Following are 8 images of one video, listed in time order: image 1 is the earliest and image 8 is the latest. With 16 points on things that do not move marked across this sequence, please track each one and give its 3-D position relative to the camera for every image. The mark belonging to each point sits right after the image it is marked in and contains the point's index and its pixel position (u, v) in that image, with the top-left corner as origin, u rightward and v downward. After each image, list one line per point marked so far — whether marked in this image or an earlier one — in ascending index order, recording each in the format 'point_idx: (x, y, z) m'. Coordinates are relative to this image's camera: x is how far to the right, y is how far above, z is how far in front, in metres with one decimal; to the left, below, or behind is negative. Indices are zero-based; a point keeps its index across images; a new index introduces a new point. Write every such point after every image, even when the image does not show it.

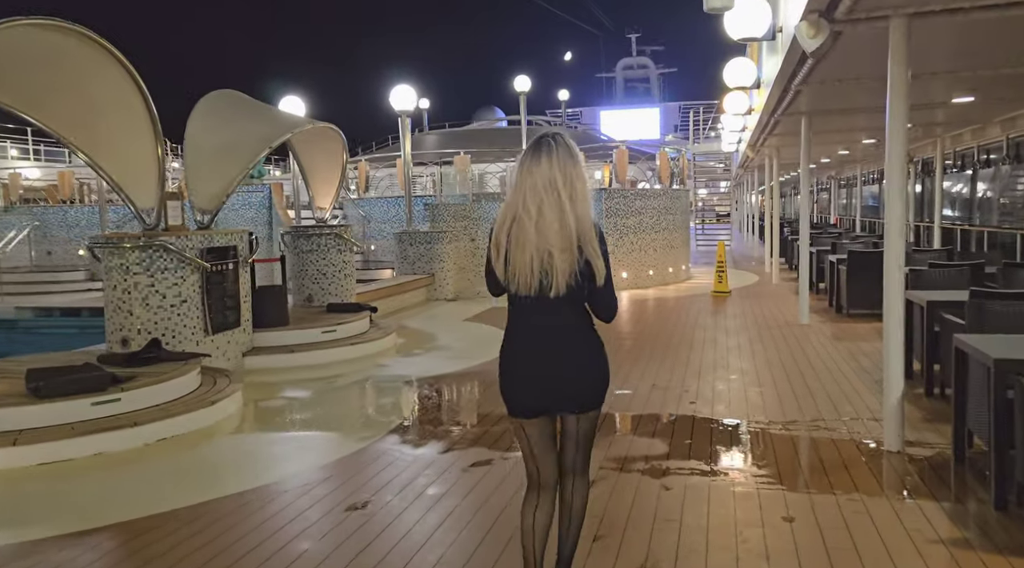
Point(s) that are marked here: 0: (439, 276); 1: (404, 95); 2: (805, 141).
0: (-1.2, +0.1, +11.9) m
1: (-1.8, +3.2, +11.6) m
2: (+3.5, +1.7, +8.5) m
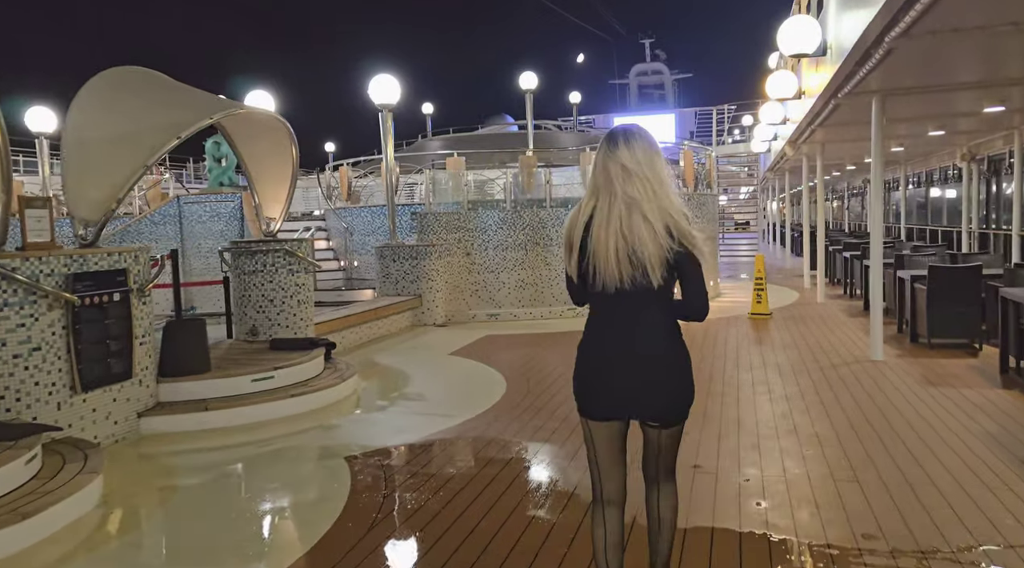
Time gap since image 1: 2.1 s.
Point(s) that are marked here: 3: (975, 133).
0: (-1.2, -0.2, +10.2) m
1: (-1.8, +2.8, +10.0) m
2: (+3.5, +1.4, +6.7) m
3: (+7.2, +2.3, +10.8) m
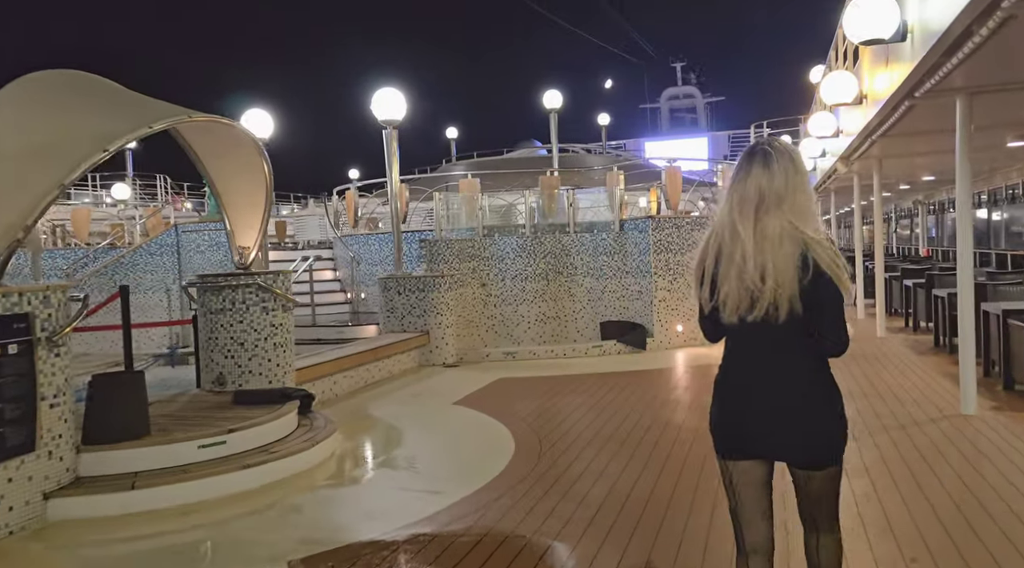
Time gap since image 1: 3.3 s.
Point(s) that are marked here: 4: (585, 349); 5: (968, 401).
0: (-1.0, -0.6, +9.2) m
1: (-1.6, +2.4, +9.1) m
2: (+3.5, +1.1, +5.5) m
3: (+7.4, +1.9, +9.4) m
4: (+1.0, -0.8, +9.3) m
5: (+3.7, -0.9, +5.7) m
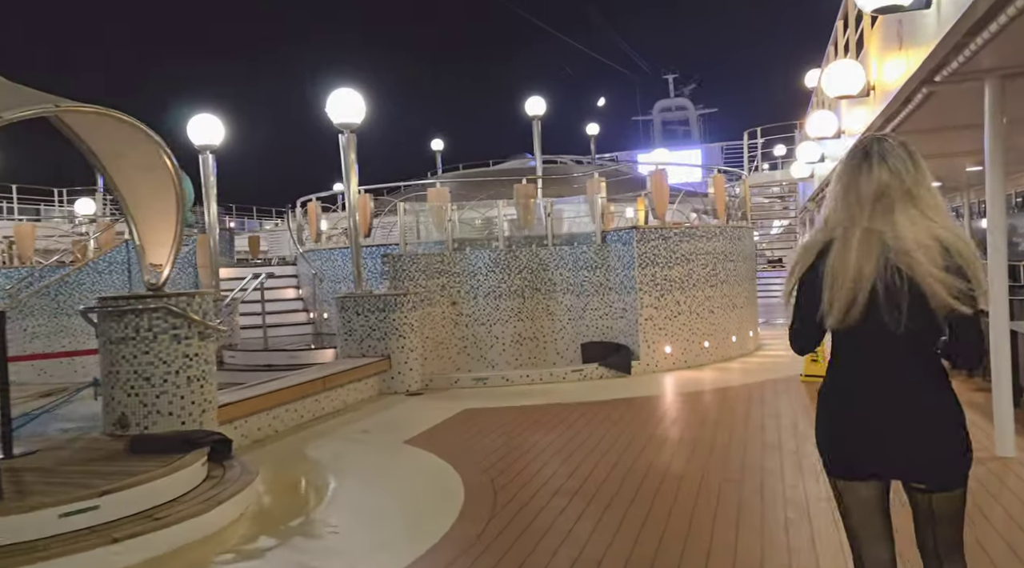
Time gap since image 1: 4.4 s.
0: (-1.3, -0.9, +8.3) m
1: (-1.9, +2.2, +8.2) m
2: (+3.2, +1.0, +4.6) m
3: (+7.1, +1.7, +8.6) m
4: (+0.6, -1.1, +8.4) m
5: (+3.4, -1.1, +4.8) m
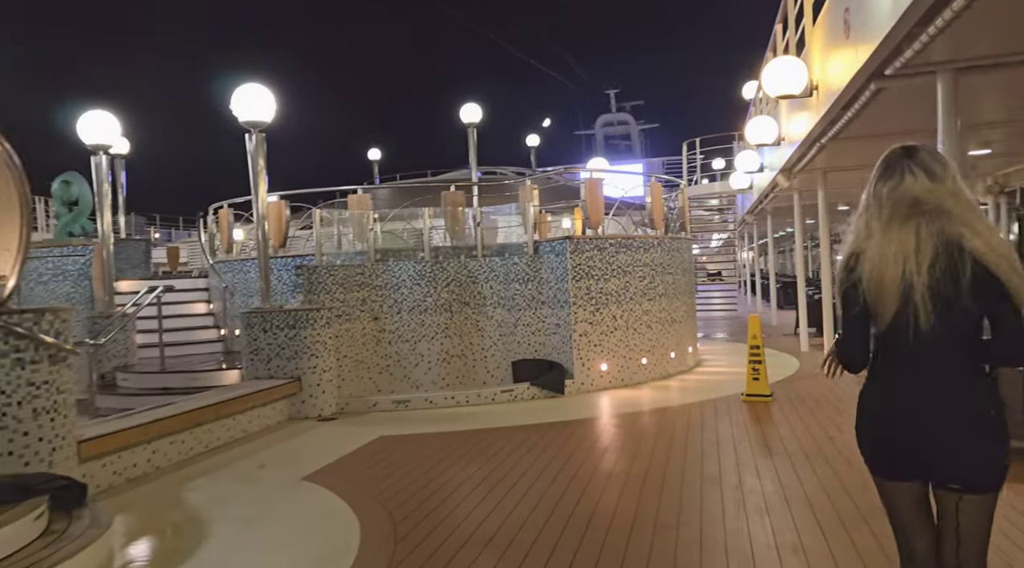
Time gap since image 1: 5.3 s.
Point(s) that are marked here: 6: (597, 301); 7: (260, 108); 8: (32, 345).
0: (-2.2, -1.0, +7.5) m
1: (-2.7, +2.0, +7.5) m
2: (+2.6, +0.9, +4.3) m
3: (+6.2, +1.6, +8.6) m
4: (-0.2, -1.2, +7.8) m
5: (+2.8, -1.1, +4.4) m
6: (+1.0, -0.2, +8.2) m
7: (-2.7, +1.9, +7.5) m
8: (-3.0, -0.4, +4.3) m
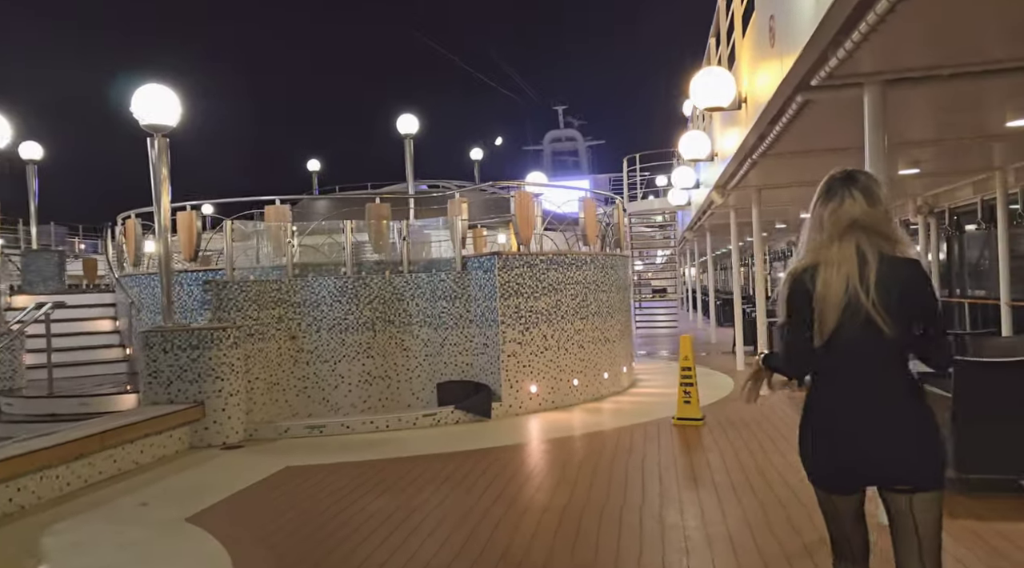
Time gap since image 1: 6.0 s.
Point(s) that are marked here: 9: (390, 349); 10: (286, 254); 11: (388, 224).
0: (-2.9, -1.2, +6.9) m
1: (-3.5, +1.8, +6.9) m
2: (+2.1, +0.8, +4.1) m
3: (+5.3, +1.3, +8.7) m
4: (-1.0, -1.4, +7.3) m
5: (+2.2, -1.3, +4.2) m
6: (+0.2, -0.4, +7.8) m
7: (-3.5, +1.7, +7.0) m
8: (-3.5, -0.5, +3.7) m
9: (-1.4, -0.8, +8.1) m
10: (-2.6, +0.3, +8.1) m
11: (-1.5, +0.7, +8.3) m
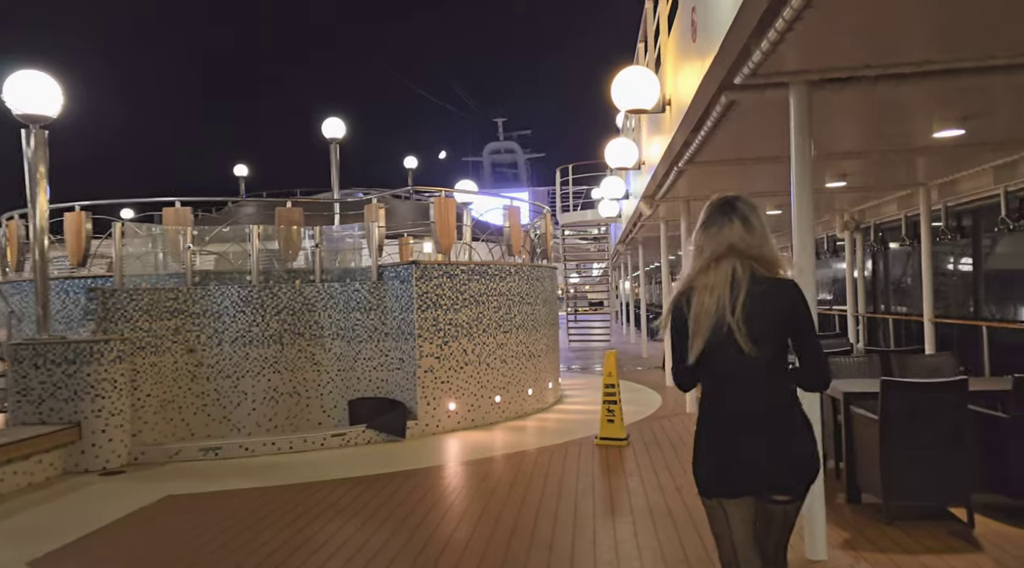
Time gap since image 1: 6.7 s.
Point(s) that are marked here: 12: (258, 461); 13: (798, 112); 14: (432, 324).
0: (-3.7, -1.3, +6.2) m
1: (-4.2, +1.8, +6.2) m
2: (+1.5, +0.7, +3.9) m
3: (+4.4, +1.1, +8.7) m
4: (-1.8, -1.5, +6.8) m
5: (+1.7, -1.4, +4.0) m
6: (-0.7, -0.5, +7.4) m
7: (-4.2, +1.7, +6.3) m
8: (-4.0, -0.5, +3.0) m
9: (-2.3, -0.9, +7.6) m
10: (-3.5, +0.3, +7.4) m
11: (-2.3, +0.6, +7.7) m
12: (-2.4, -1.6, +6.4) m
13: (+1.6, +0.9, +3.8) m
14: (-0.8, -0.4, +7.3) m
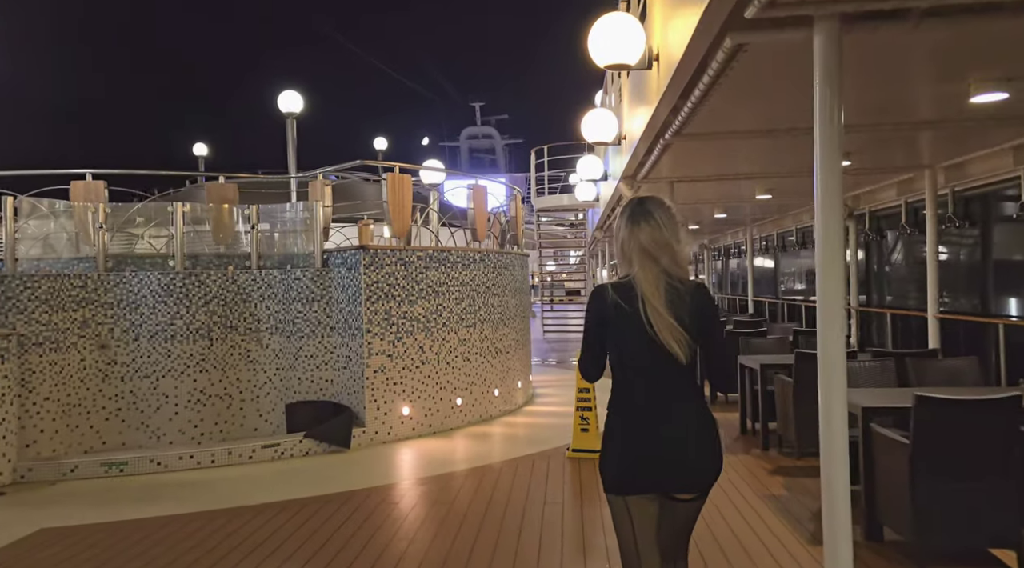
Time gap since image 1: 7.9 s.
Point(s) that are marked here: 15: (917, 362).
0: (-4.0, -1.1, +5.3) m
1: (-4.5, +1.9, +5.2) m
2: (+1.3, +0.8, +3.0) m
3: (+4.0, +1.2, +7.9) m
4: (-2.2, -1.4, +5.9) m
5: (+1.4, -1.3, +3.1) m
6: (-1.0, -0.4, +6.5) m
7: (-4.5, +1.8, +5.2) m
8: (-4.2, -0.4, +2.0) m
9: (-2.6, -0.7, +6.6) m
10: (-3.8, +0.4, +6.4) m
11: (-2.7, +0.7, +6.8) m
12: (-2.7, -1.5, +5.5) m
13: (+1.3, +1.0, +3.0) m
14: (-1.2, -0.3, +6.4) m
15: (+2.8, -0.5, +5.0) m
